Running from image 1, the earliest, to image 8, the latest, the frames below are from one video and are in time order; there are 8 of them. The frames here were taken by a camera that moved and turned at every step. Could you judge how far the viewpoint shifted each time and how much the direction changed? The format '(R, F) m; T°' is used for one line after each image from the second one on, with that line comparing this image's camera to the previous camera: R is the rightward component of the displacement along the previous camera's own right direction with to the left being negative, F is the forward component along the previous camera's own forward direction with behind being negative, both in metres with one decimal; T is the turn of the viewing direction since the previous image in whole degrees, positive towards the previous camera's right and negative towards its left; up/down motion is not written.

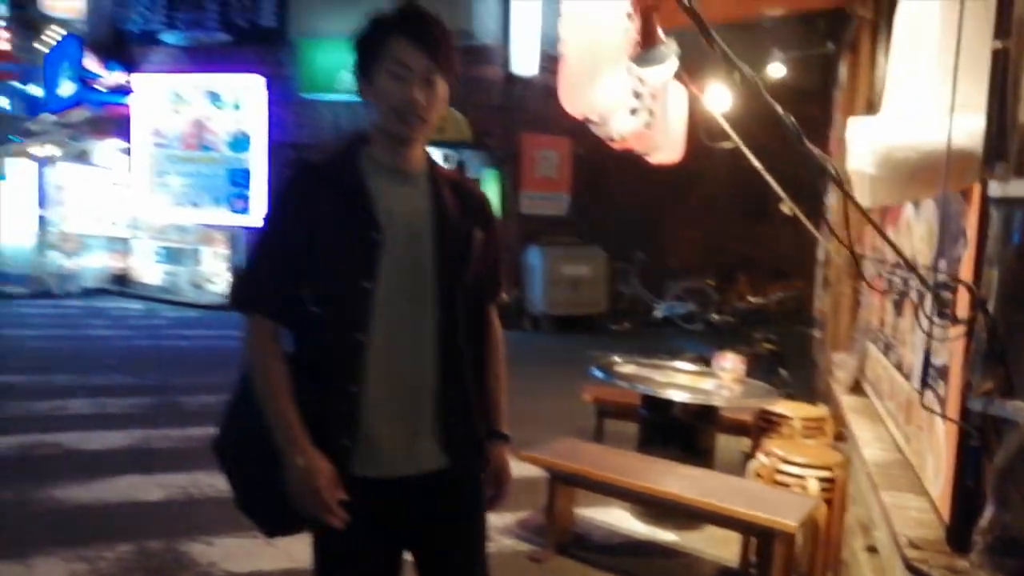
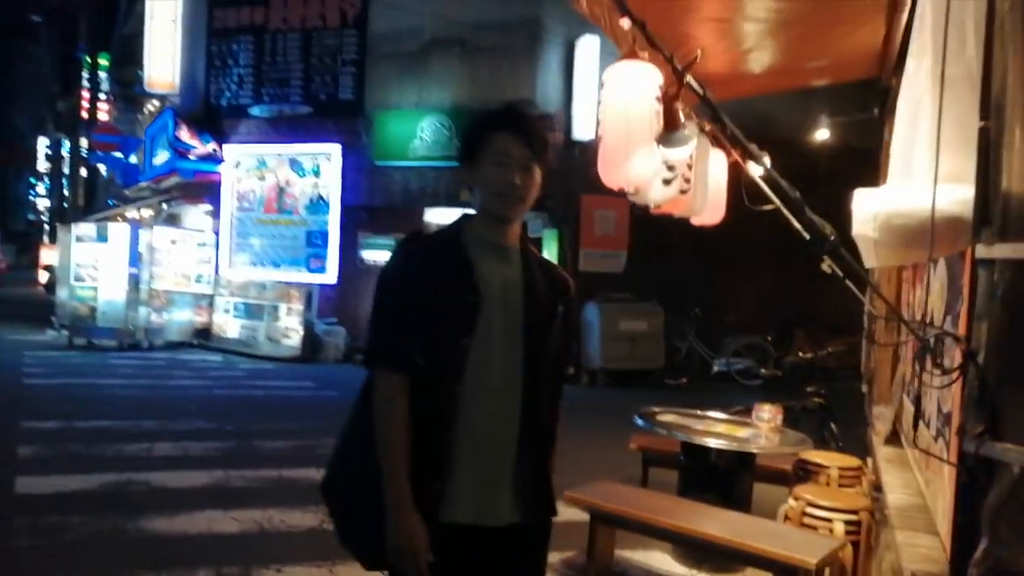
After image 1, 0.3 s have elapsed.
(+0.2, -0.5) m; -5°
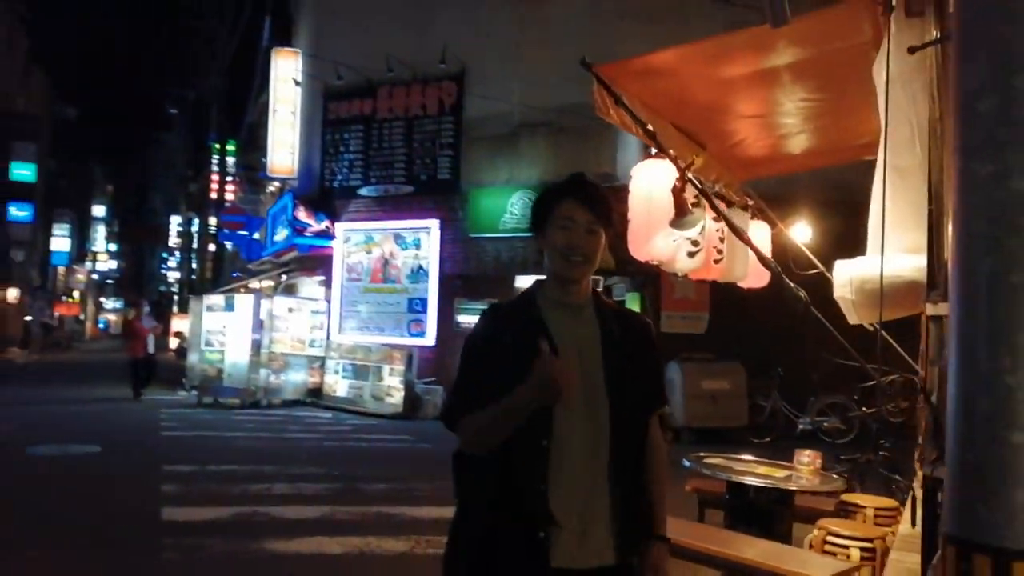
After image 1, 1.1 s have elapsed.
(+0.4, -1.1) m; -7°
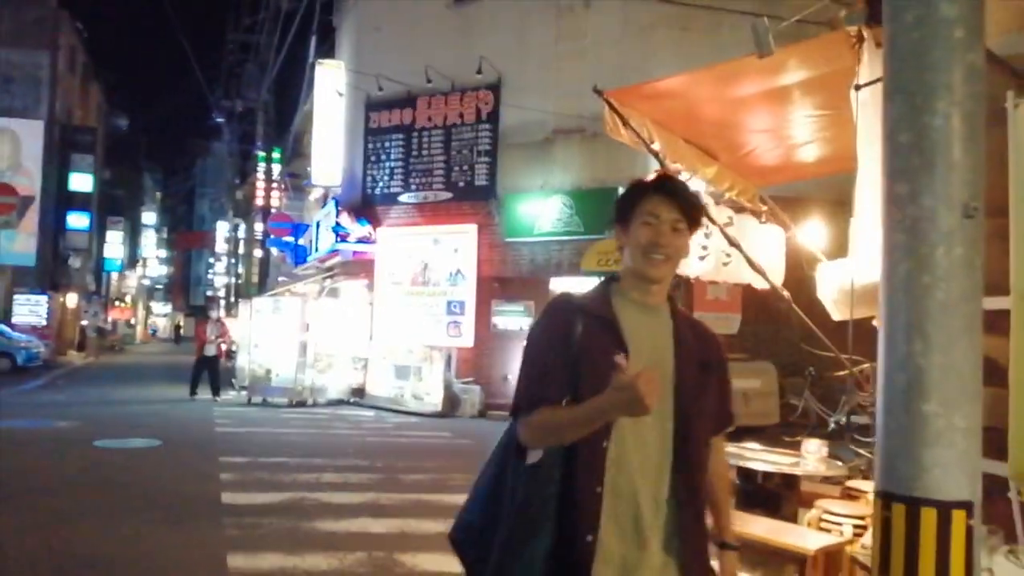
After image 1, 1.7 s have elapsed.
(+0.1, -0.7) m; -3°
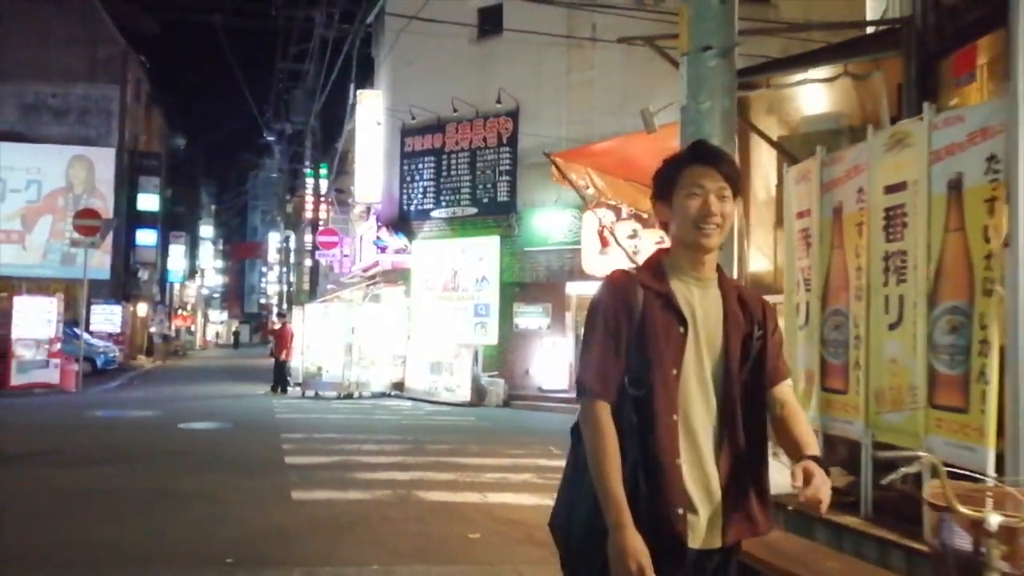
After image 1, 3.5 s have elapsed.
(+0.7, -2.6) m; -3°
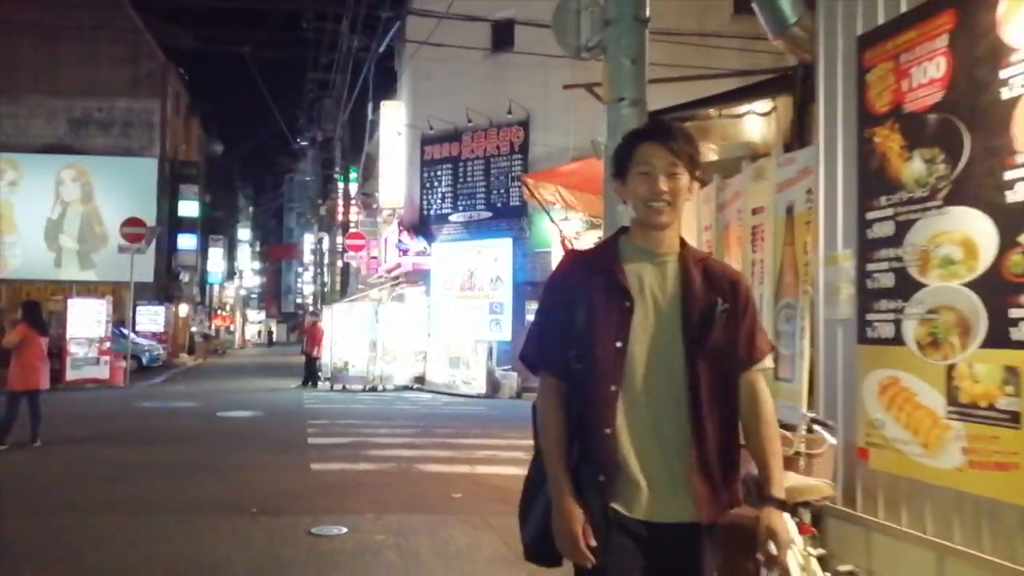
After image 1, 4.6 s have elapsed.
(+0.7, -1.6) m; -2°
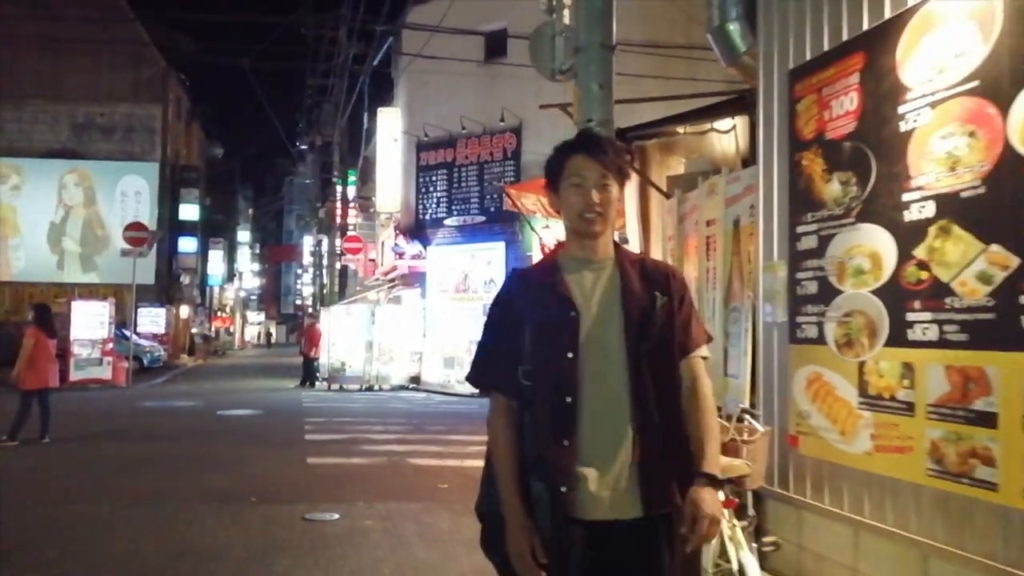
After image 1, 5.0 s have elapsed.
(+0.2, -0.7) m; 0°
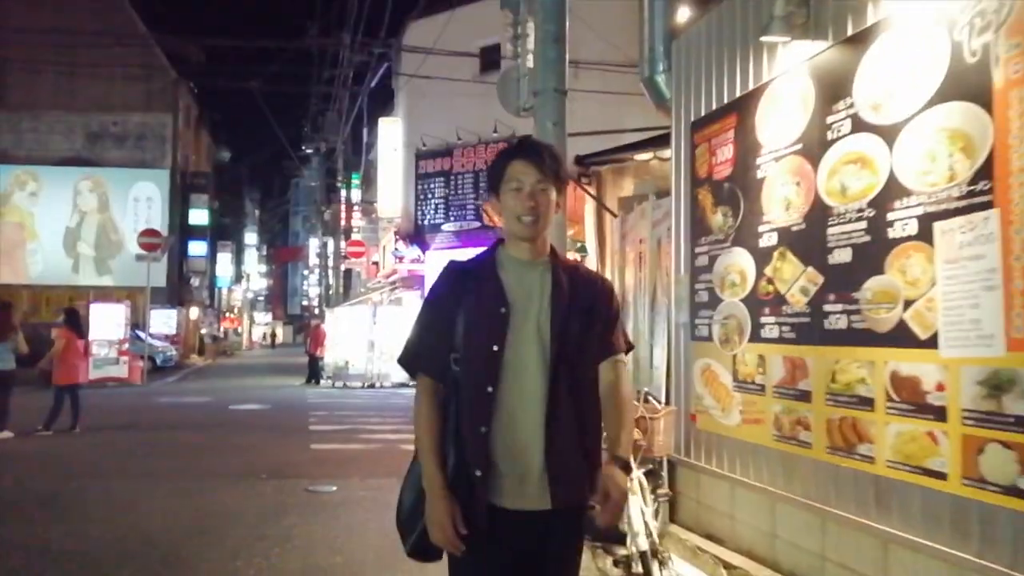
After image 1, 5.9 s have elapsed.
(+0.5, -1.6) m; 0°
